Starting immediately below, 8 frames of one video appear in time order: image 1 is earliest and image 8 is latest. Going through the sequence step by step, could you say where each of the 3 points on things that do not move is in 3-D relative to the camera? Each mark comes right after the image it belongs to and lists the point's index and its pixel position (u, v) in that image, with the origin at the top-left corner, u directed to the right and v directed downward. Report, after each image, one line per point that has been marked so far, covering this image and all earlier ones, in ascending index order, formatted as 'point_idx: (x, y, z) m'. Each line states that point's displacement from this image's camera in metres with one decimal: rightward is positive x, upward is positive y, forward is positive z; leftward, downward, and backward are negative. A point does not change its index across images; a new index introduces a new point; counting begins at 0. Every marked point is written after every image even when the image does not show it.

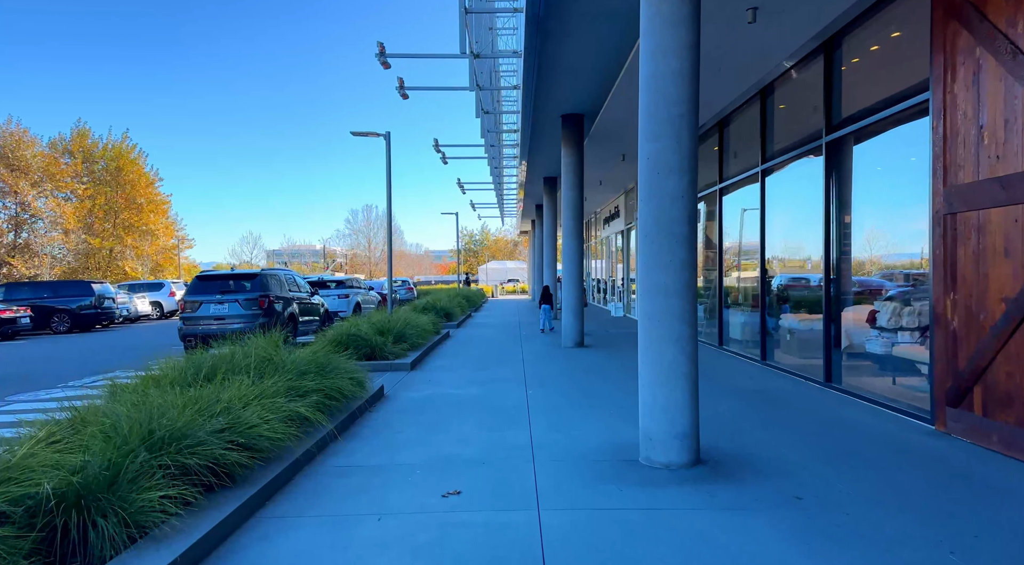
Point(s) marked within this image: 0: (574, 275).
0: (+1.3, +0.1, +12.6) m
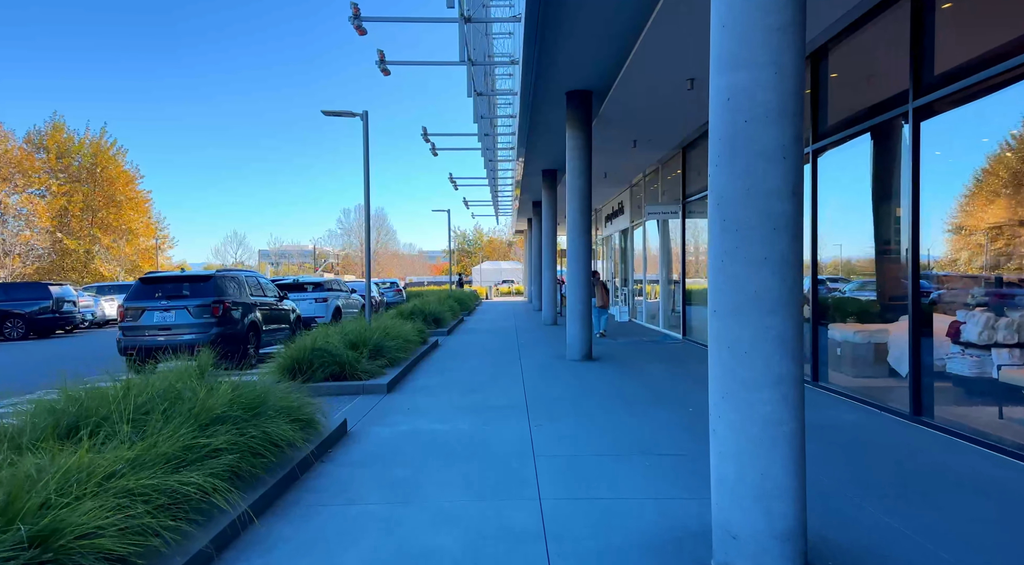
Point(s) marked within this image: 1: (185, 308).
0: (+1.2, 0.0, +10.9) m
1: (-5.2, -0.4, +9.9) m
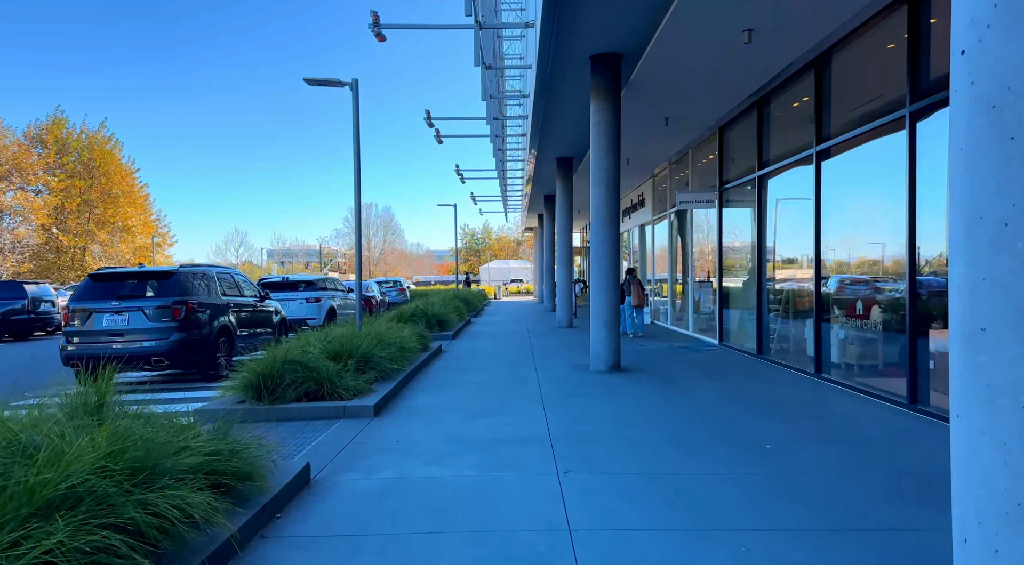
0: (+1.5, +0.1, +9.3) m
1: (-5.0, -0.4, +8.4) m
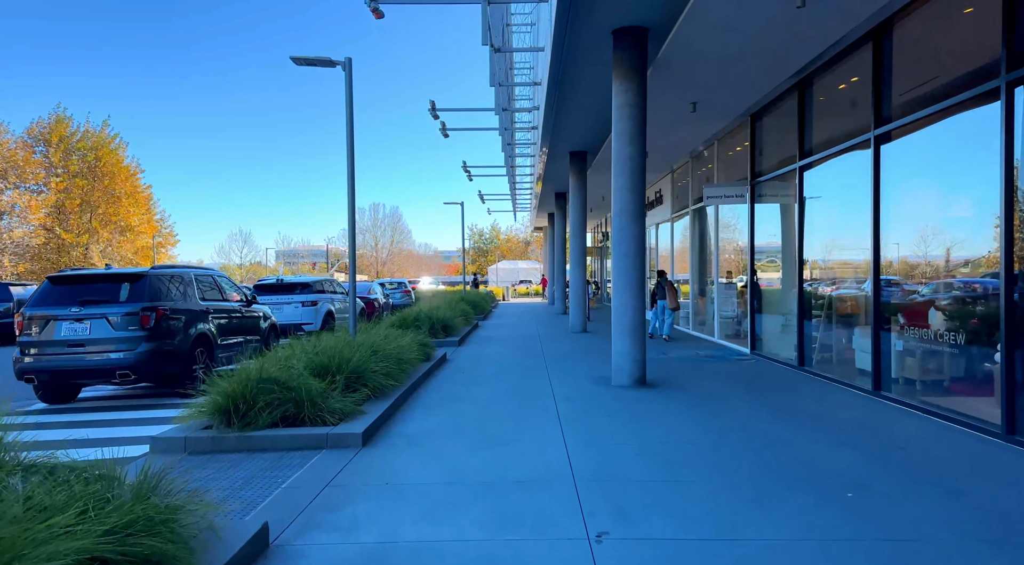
0: (+1.6, 0.0, +8.2) m
1: (-4.9, -0.4, +7.4) m
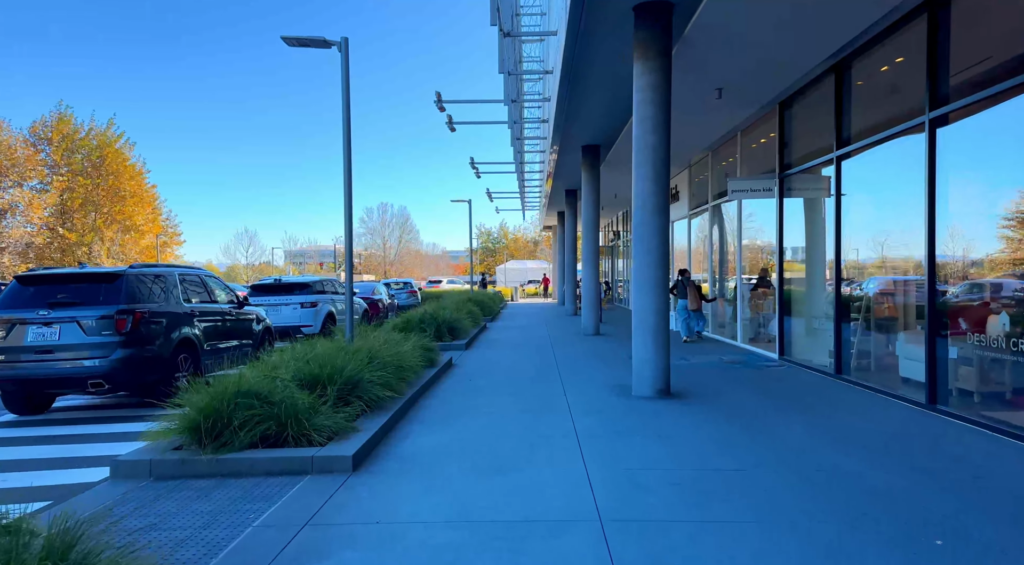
0: (+1.8, 0.0, +7.5) m
1: (-4.7, -0.4, +6.8) m
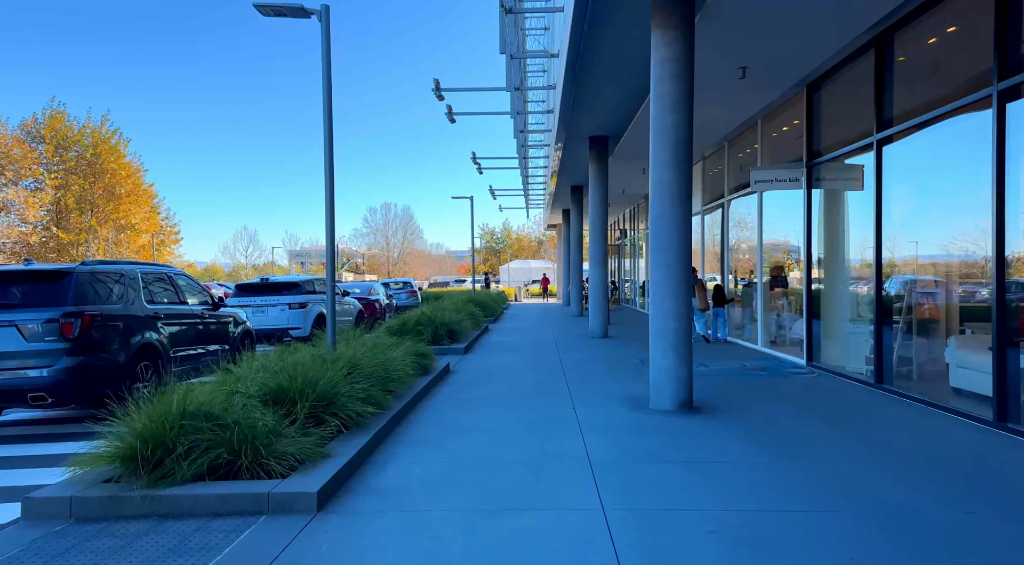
0: (+1.8, 0.0, +6.6) m
1: (-4.7, -0.4, +5.9) m
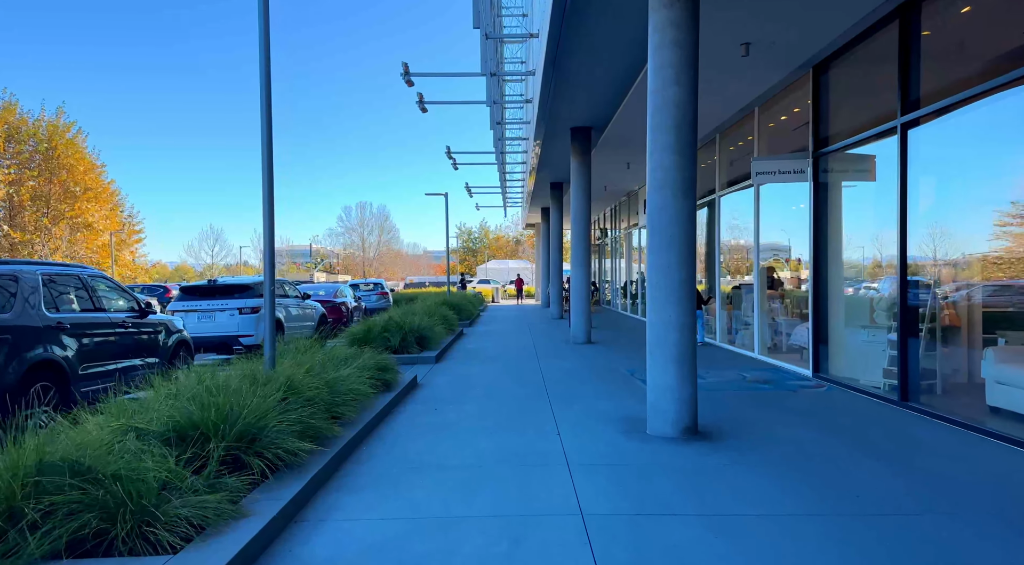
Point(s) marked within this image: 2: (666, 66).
0: (+1.5, 0.0, +5.7) m
1: (-4.9, -0.4, +4.7) m
2: (+1.4, +2.0, +5.7) m
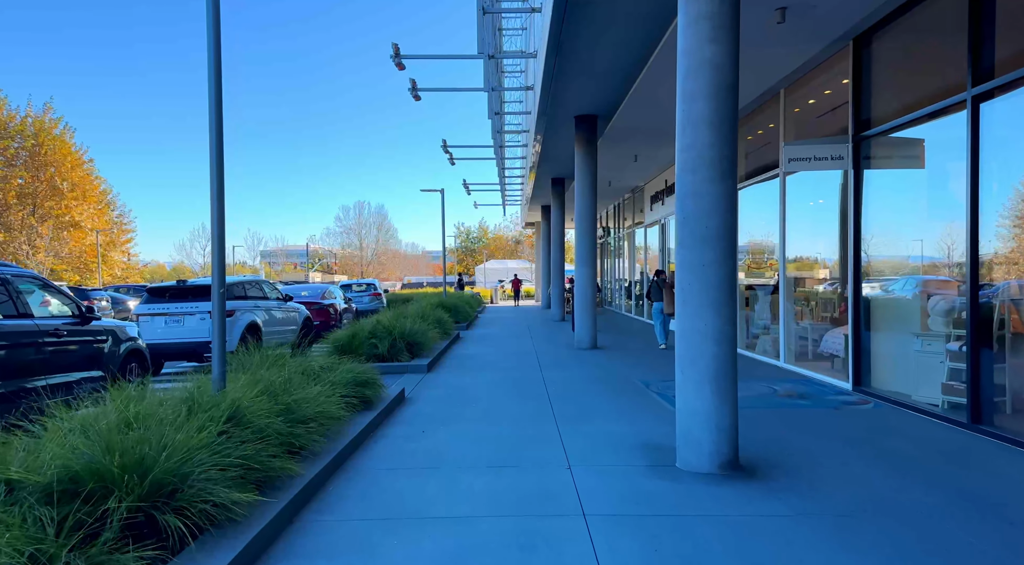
0: (+1.5, 0.0, +4.7) m
1: (-4.9, -0.5, +3.7) m
2: (+1.4, +1.9, +4.7) m
